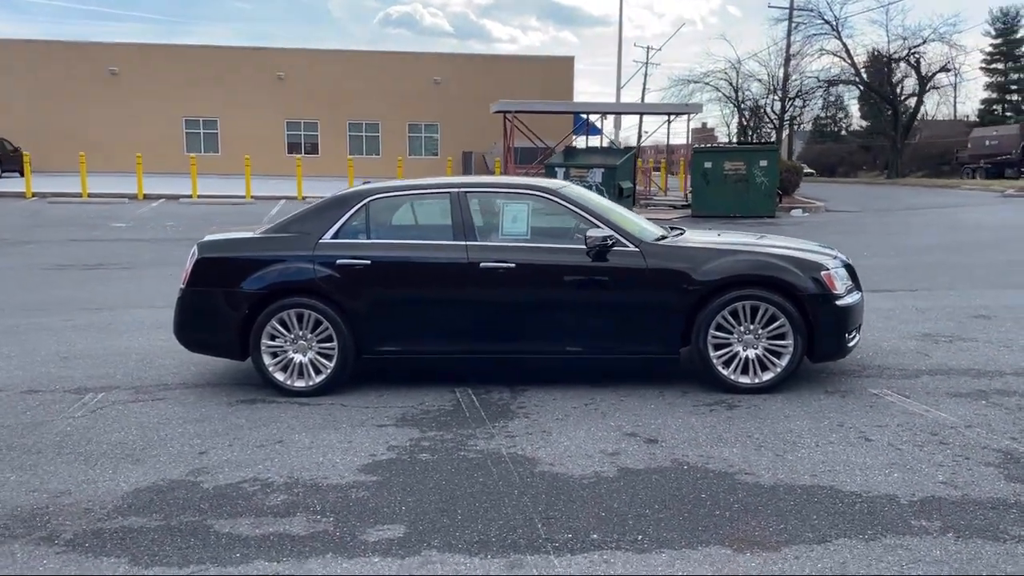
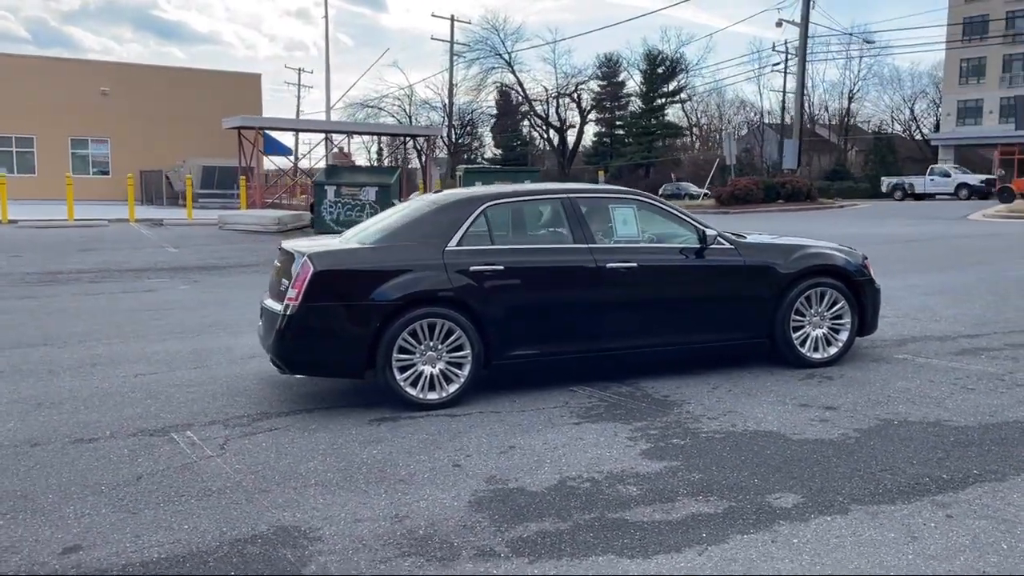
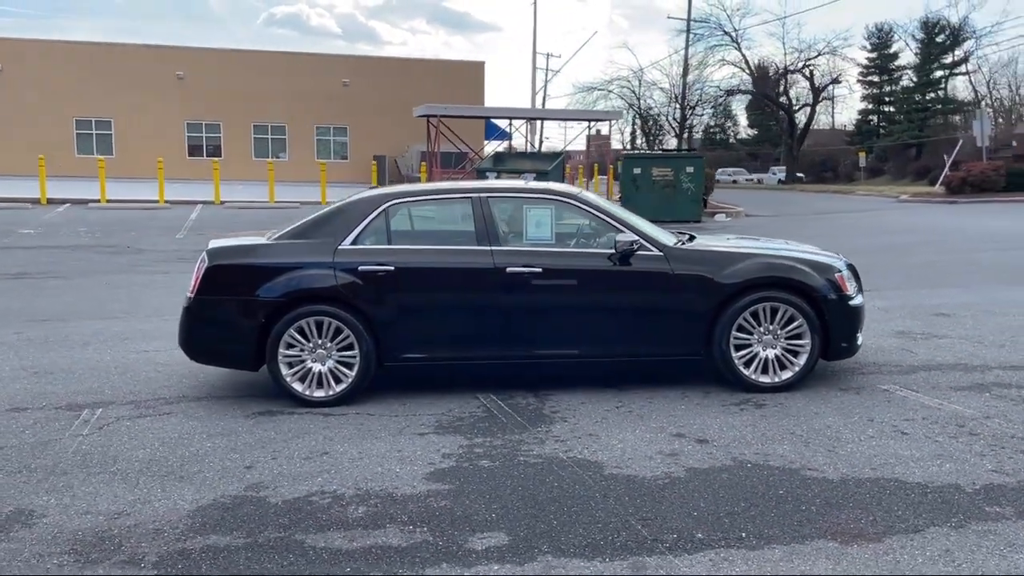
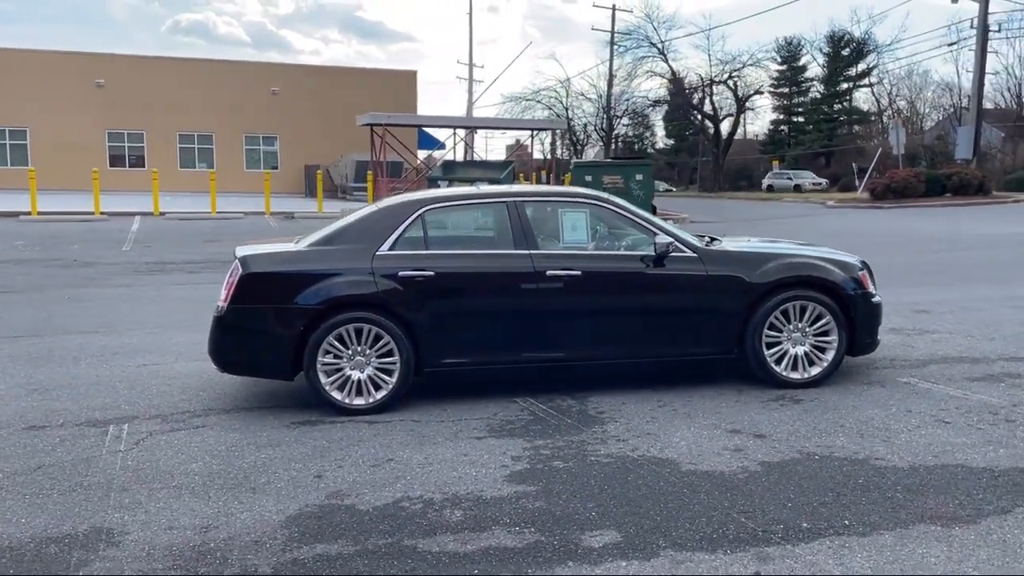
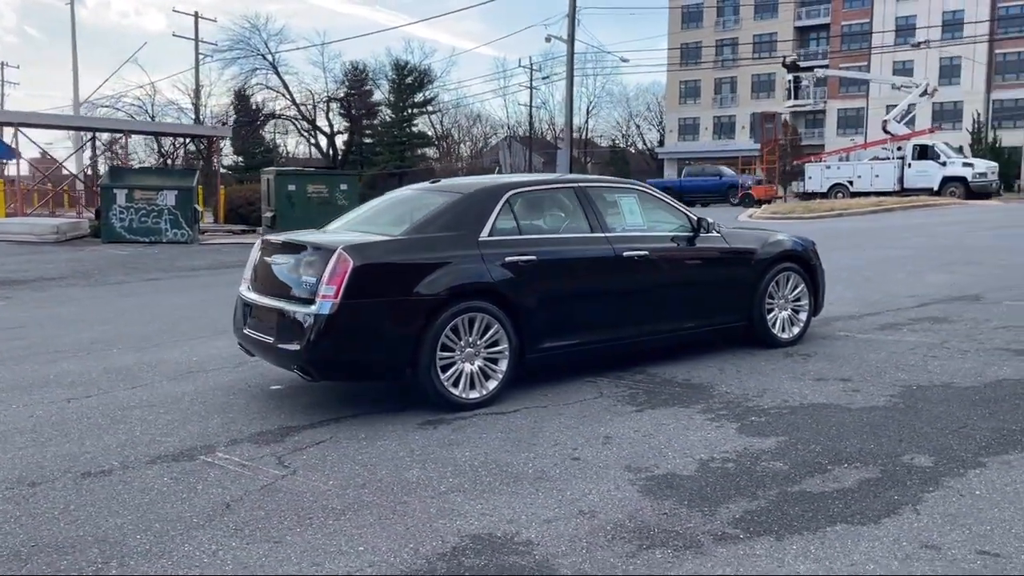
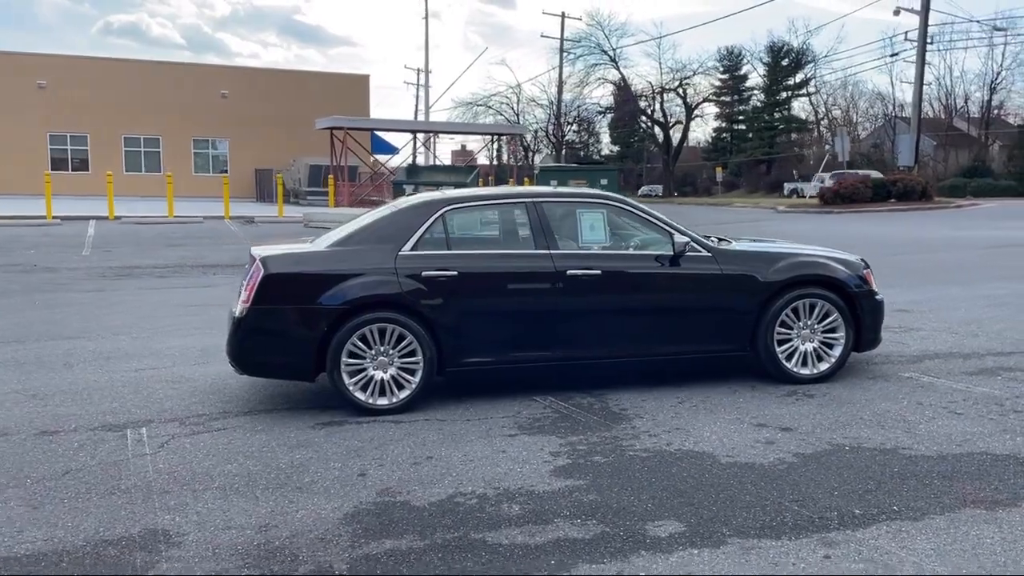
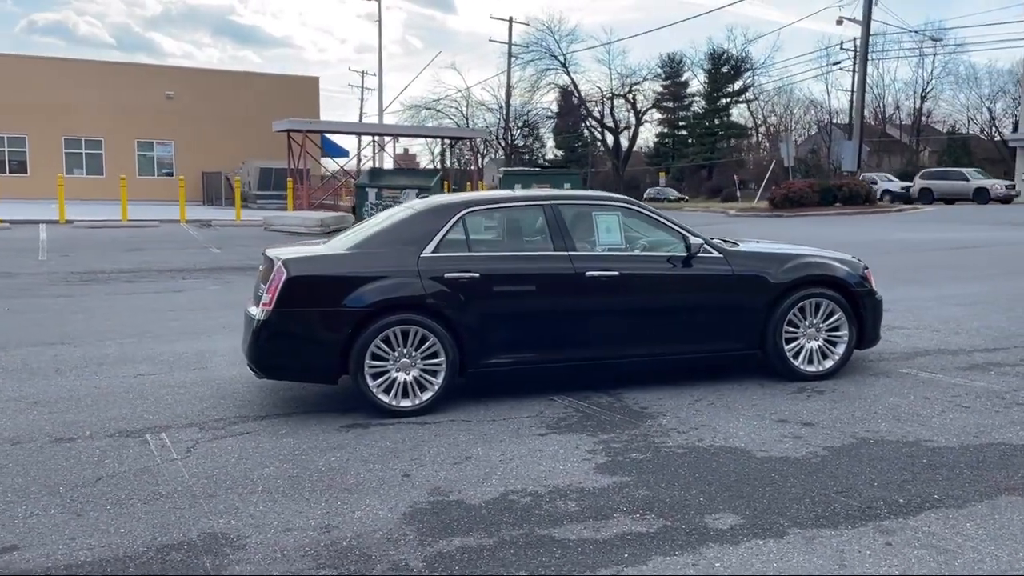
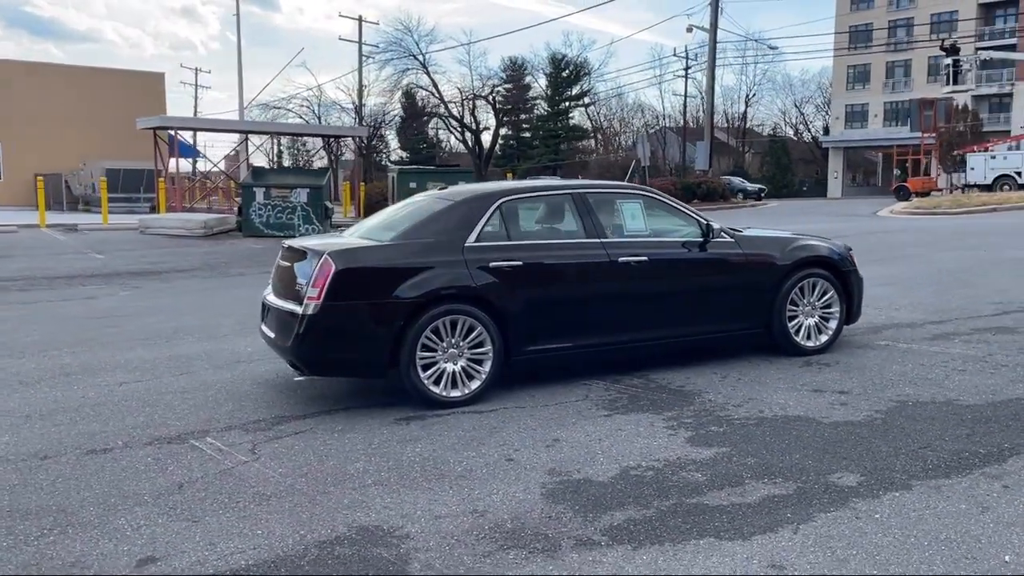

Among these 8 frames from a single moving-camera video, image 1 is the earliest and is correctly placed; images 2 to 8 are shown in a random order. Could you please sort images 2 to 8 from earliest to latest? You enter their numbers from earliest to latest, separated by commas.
3, 4, 6, 7, 2, 8, 5
